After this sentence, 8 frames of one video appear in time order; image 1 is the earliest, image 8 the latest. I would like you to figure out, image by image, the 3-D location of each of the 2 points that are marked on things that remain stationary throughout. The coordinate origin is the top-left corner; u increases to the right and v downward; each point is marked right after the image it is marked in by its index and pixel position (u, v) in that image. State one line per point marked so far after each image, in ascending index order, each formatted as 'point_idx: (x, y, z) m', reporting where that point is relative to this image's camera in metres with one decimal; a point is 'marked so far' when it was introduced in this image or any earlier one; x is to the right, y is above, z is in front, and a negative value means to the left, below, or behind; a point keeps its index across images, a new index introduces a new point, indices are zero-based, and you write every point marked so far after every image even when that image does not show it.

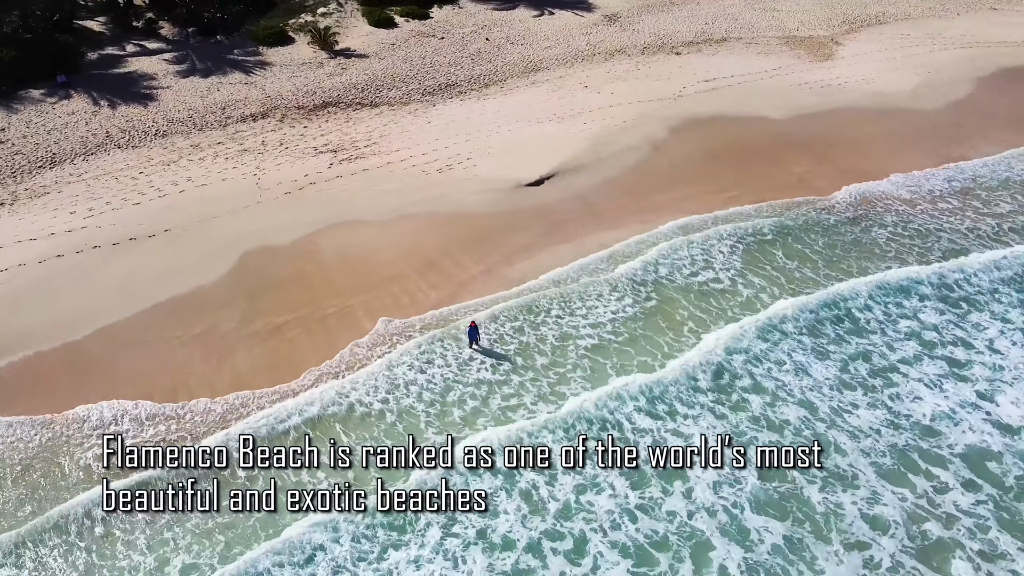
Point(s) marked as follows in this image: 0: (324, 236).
0: (-4.0, +1.1, +17.8) m
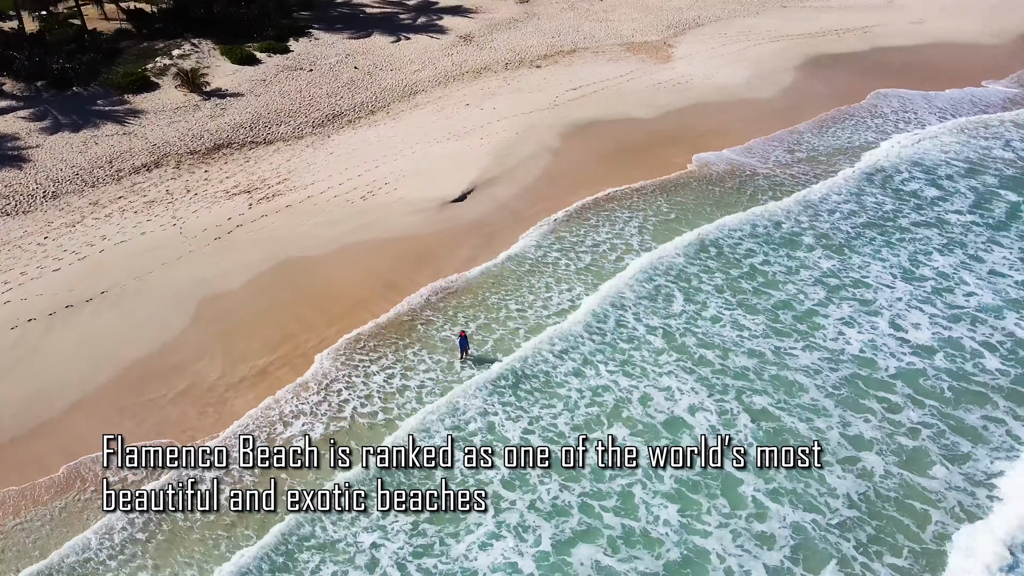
0: (-5.2, +0.2, +17.8) m
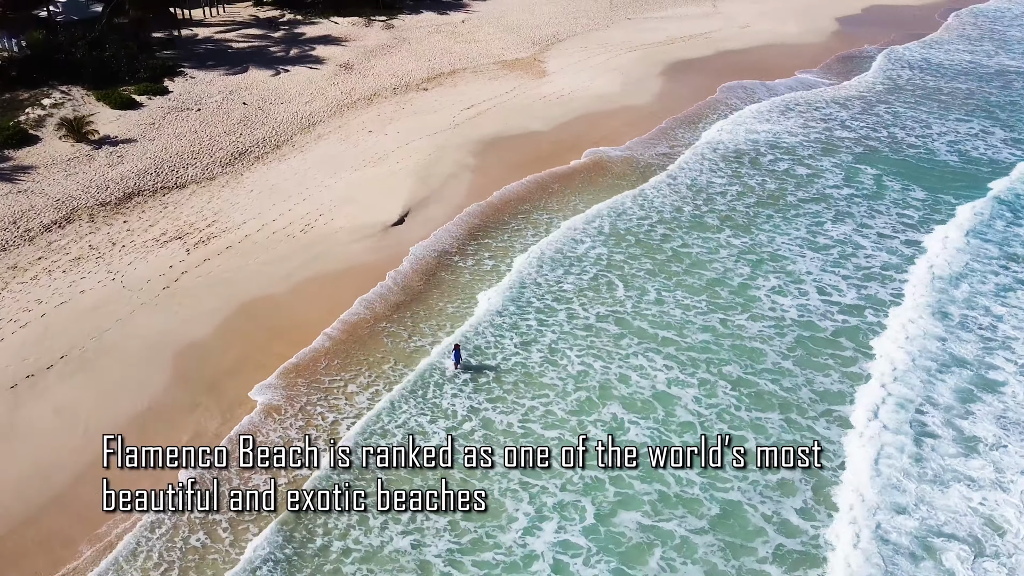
0: (-5.9, -0.7, +17.6) m
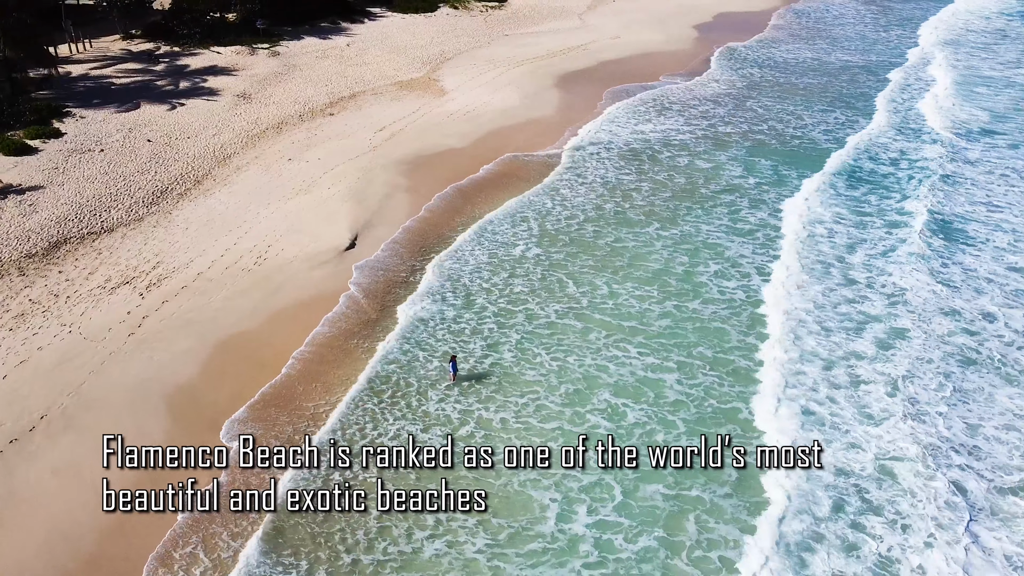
0: (-6.3, -1.5, +17.3) m
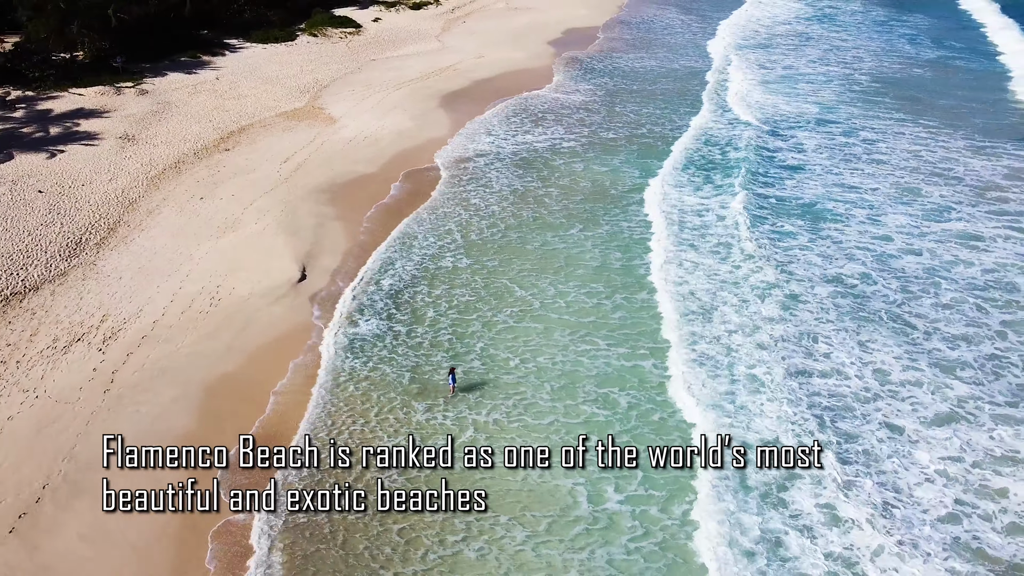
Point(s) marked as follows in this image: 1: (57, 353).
0: (-6.4, -2.4, +17.0) m
1: (-10.4, -1.5, +17.9) m
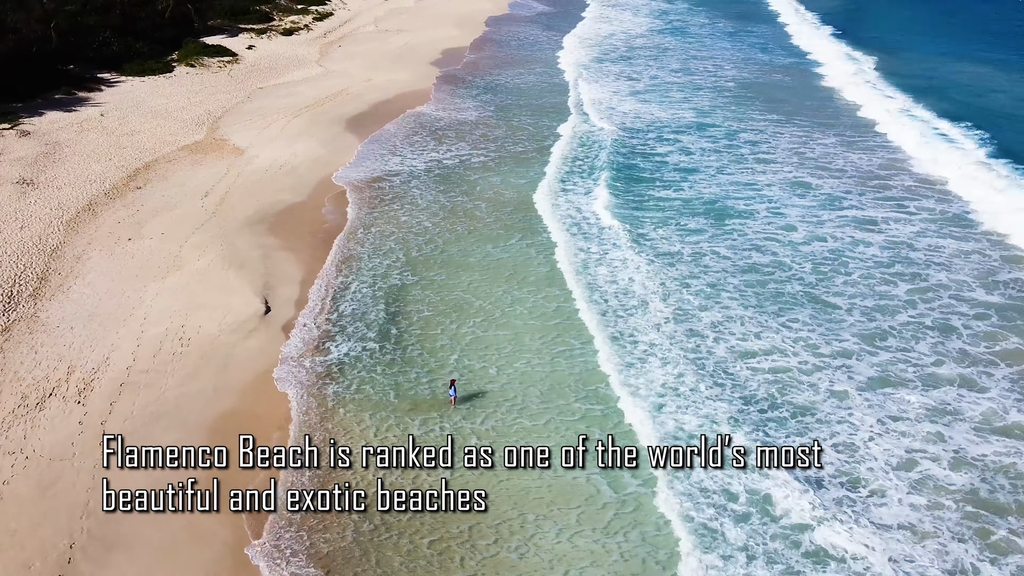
0: (-6.2, -3.1, +16.7) m
1: (-10.4, -2.6, +16.9) m
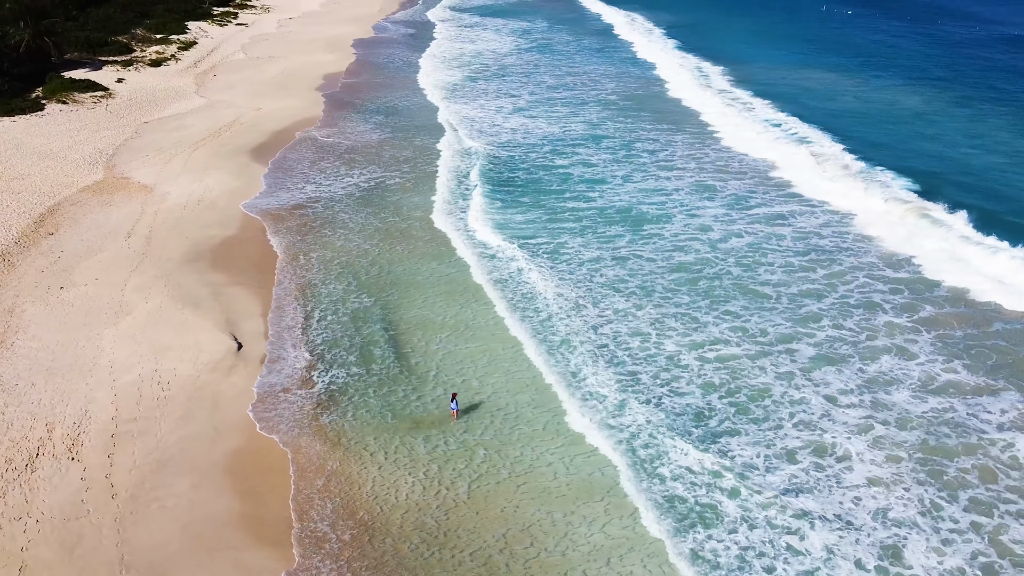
0: (-5.8, -3.9, +16.4) m
1: (-9.9, -3.8, +15.9) m
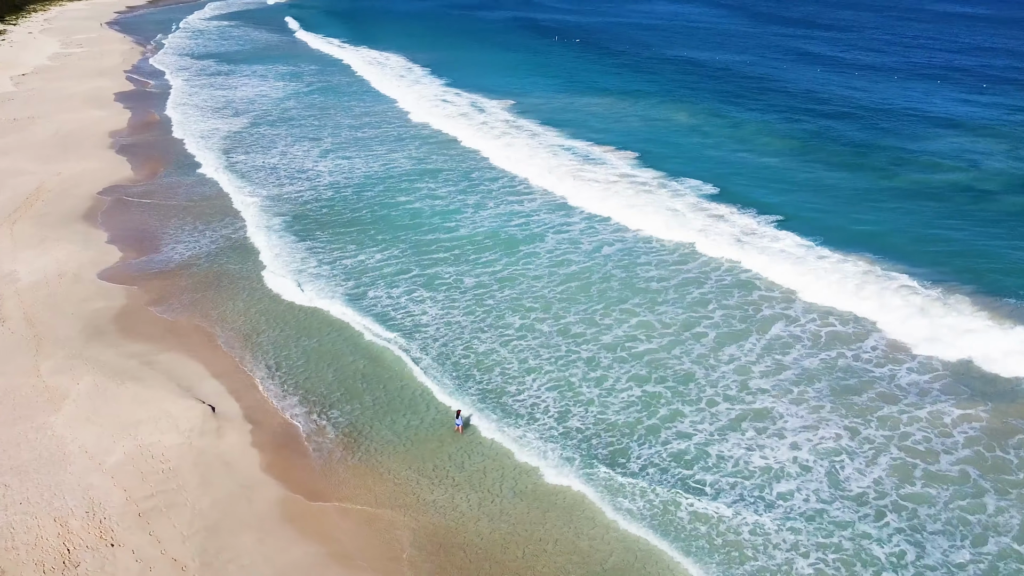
0: (-4.6, -4.9, +16.4) m
1: (-8.4, -5.3, +14.7) m
